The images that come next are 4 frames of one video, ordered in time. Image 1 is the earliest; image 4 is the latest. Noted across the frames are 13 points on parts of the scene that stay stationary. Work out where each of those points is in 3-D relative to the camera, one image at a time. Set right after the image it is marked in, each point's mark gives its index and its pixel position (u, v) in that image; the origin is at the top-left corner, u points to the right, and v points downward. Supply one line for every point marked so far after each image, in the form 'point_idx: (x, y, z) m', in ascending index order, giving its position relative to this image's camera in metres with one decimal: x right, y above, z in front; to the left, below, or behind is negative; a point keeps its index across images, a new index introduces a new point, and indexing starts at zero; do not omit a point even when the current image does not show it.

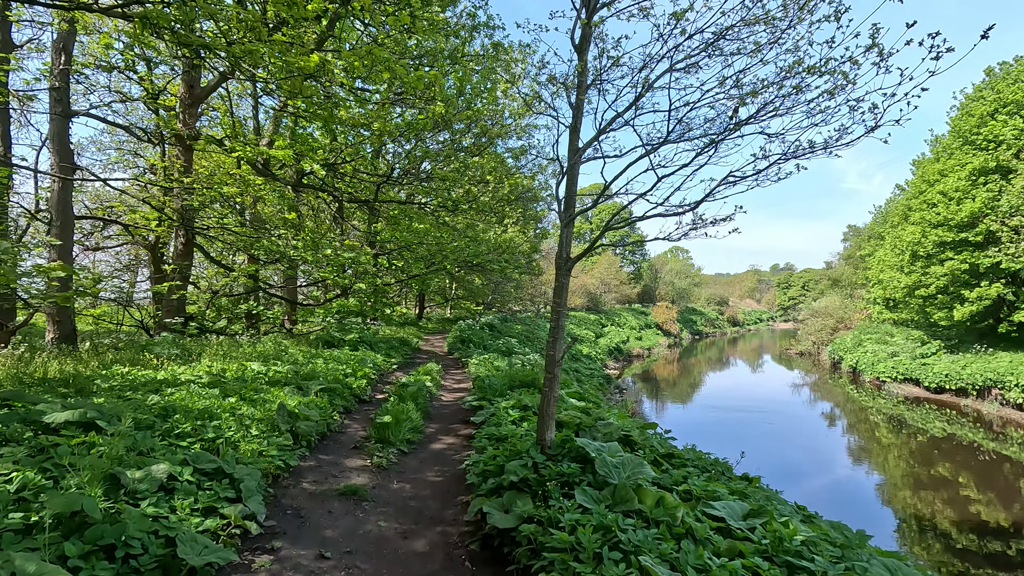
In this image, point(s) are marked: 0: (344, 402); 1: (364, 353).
0: (-1.6, -1.1, +4.5) m
1: (-2.3, -1.0, +7.2) m
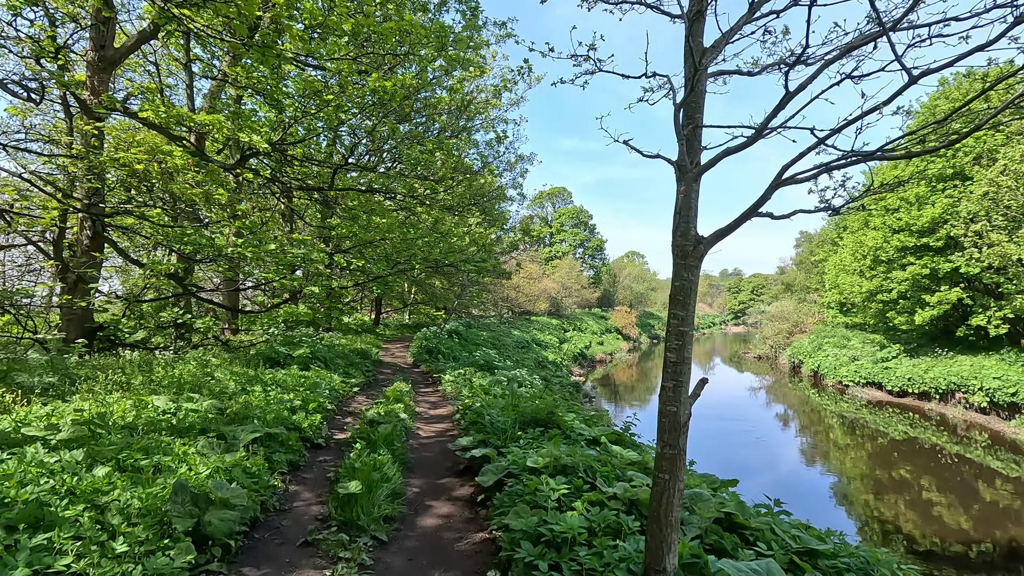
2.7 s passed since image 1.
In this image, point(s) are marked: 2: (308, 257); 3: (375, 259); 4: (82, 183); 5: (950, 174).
0: (-1.5, -1.1, +3.2) m
1: (-2.4, -1.1, +5.8) m
2: (-3.4, +0.5, +7.7) m
3: (-2.8, +0.6, +9.4) m
4: (-6.7, +1.6, +7.4) m
5: (+16.5, +4.3, +17.7) m
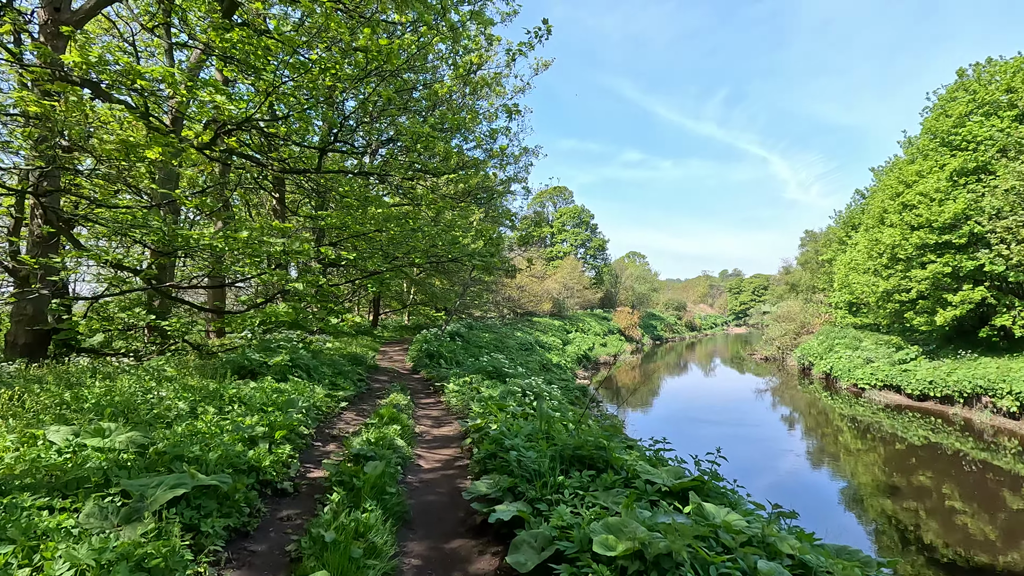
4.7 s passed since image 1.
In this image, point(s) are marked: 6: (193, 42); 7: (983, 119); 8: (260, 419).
0: (-1.3, -1.1, +2.2) m
1: (-2.2, -1.0, +4.8) m
2: (-3.2, +0.6, +6.8) m
3: (-2.6, +0.6, +8.5) m
4: (-6.5, +1.6, +6.4) m
5: (+16.6, +4.3, +16.8) m
6: (-5.0, +3.8, +7.1) m
7: (+17.3, +6.2, +17.1) m
8: (-1.9, -1.0, +3.4) m
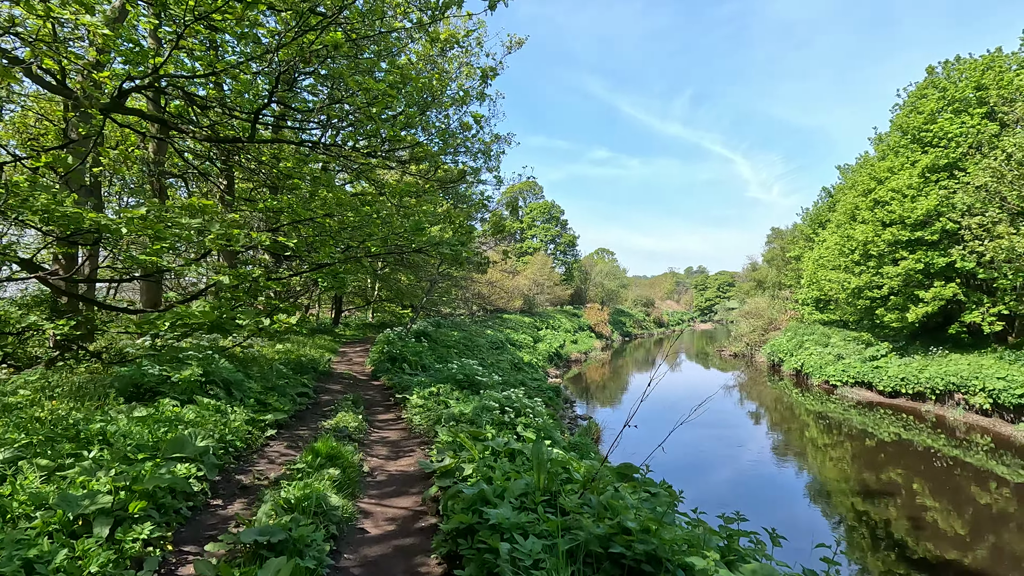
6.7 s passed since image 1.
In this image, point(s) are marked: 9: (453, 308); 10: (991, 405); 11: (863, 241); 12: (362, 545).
0: (-1.3, -1.0, +1.1) m
1: (-2.4, -1.0, +3.6) m
2: (-3.5, +0.6, +5.5) m
3: (-3.0, +0.7, +7.2) m
4: (-6.8, +1.7, +4.9) m
5: (+15.7, +4.4, +16.8) m
6: (-5.3, +3.9, +5.7) m
7: (+16.3, +6.3, +17.1) m
8: (-2.0, -0.9, +2.3) m
9: (-2.4, -0.9, +19.4) m
10: (+14.4, -3.5, +13.9) m
11: (+14.6, +1.9, +19.2) m
12: (-0.8, -1.3, +2.5) m
